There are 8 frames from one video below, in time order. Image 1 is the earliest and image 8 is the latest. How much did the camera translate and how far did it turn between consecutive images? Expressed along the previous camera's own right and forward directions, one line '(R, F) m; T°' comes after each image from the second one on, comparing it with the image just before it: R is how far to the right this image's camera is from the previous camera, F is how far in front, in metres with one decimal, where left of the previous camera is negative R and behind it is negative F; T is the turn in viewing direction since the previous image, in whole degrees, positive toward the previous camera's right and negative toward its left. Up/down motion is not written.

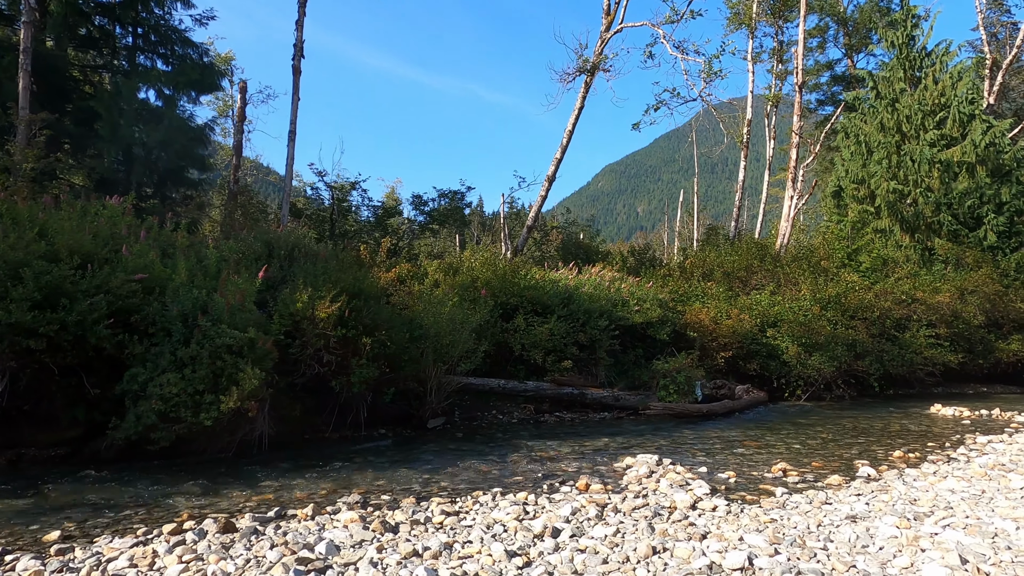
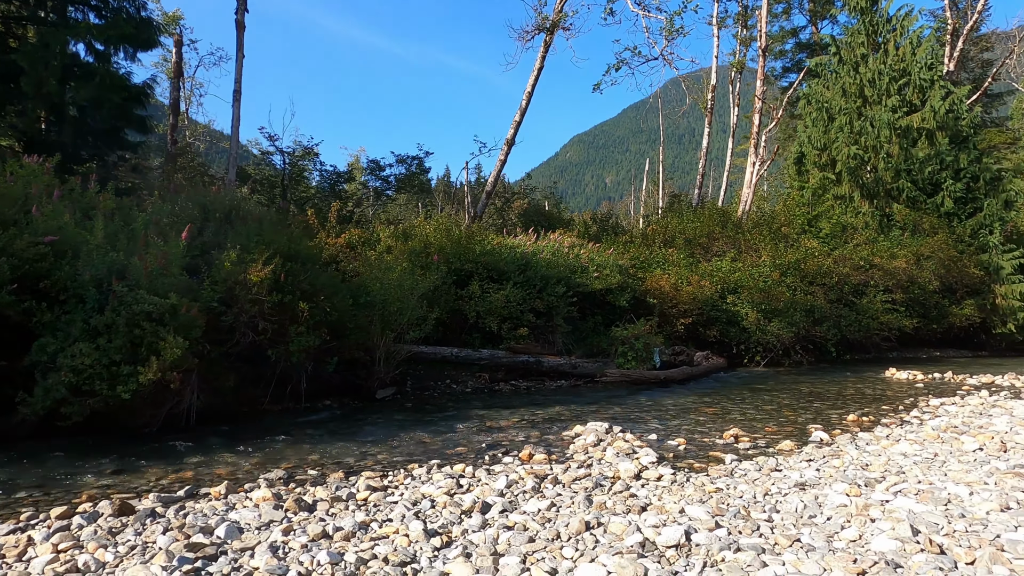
(+0.3, +0.5) m; +3°
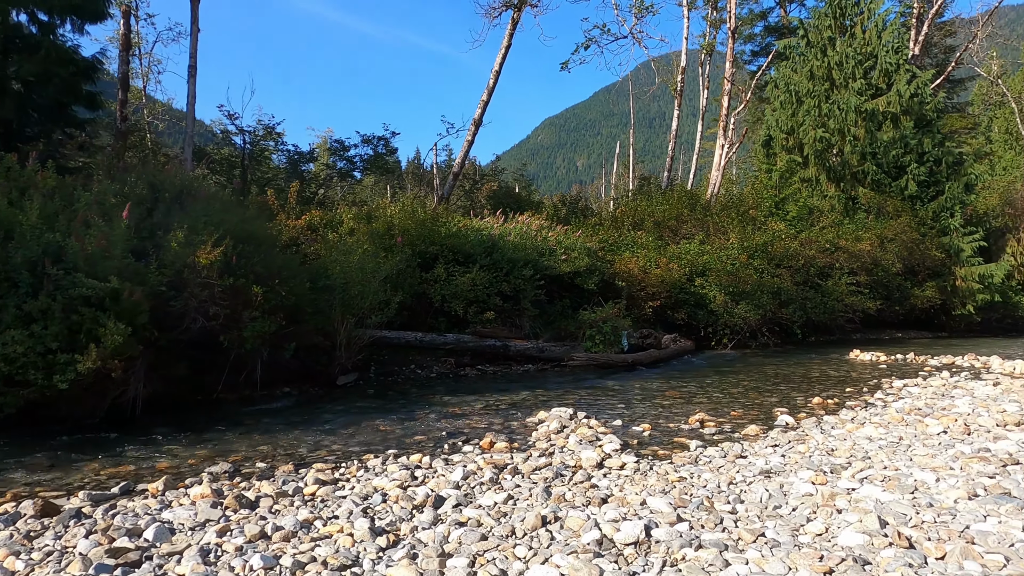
(+0.1, +0.3) m; +2°
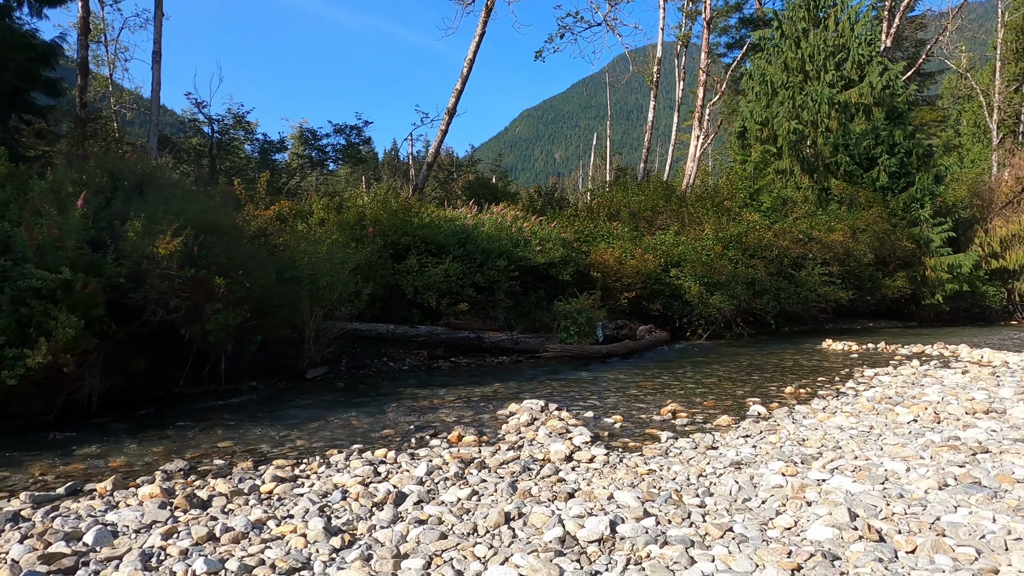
(+0.1, +0.2) m; +2°
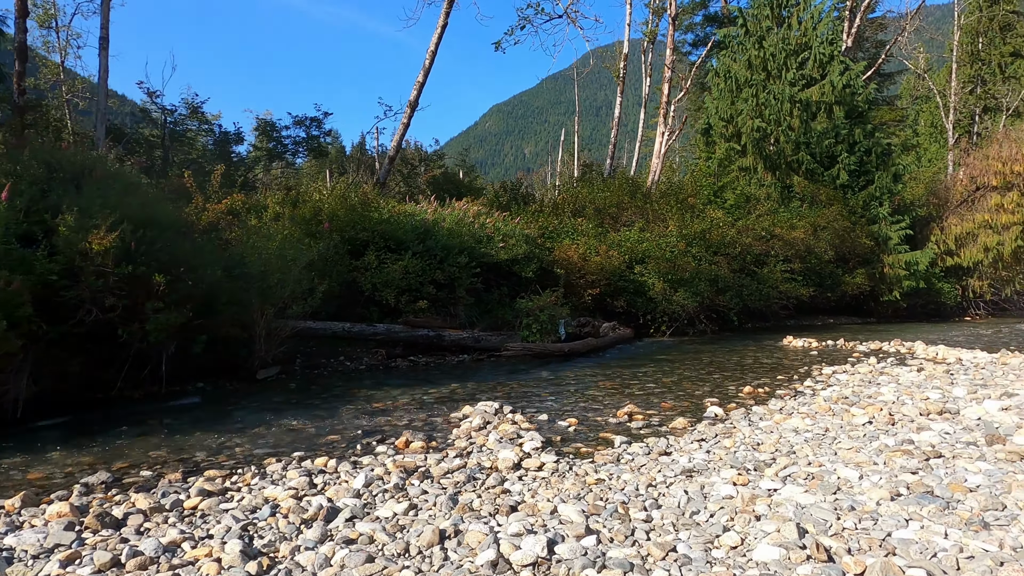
(+0.2, +0.2) m; +3°
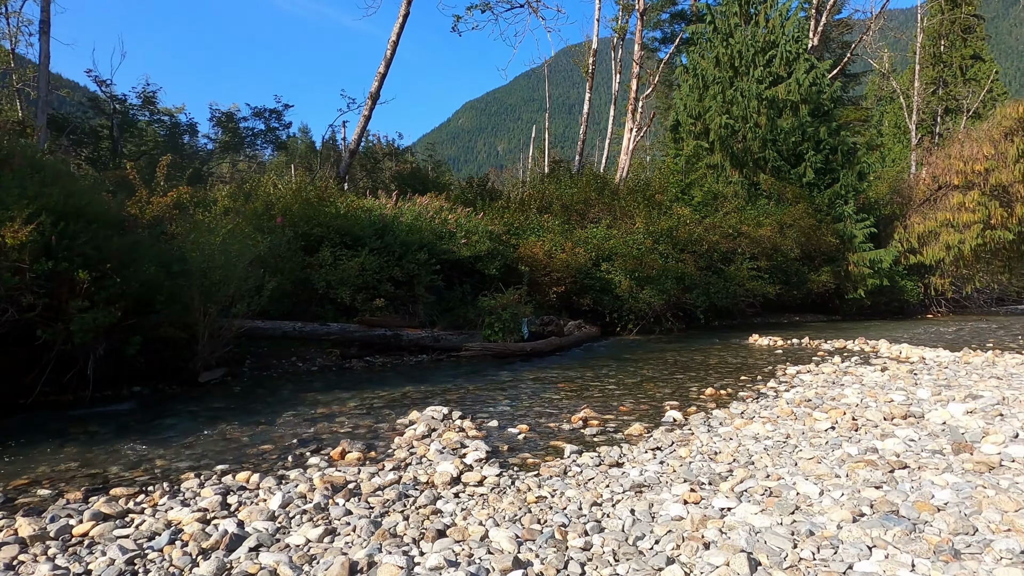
(+0.2, +0.4) m; +2°
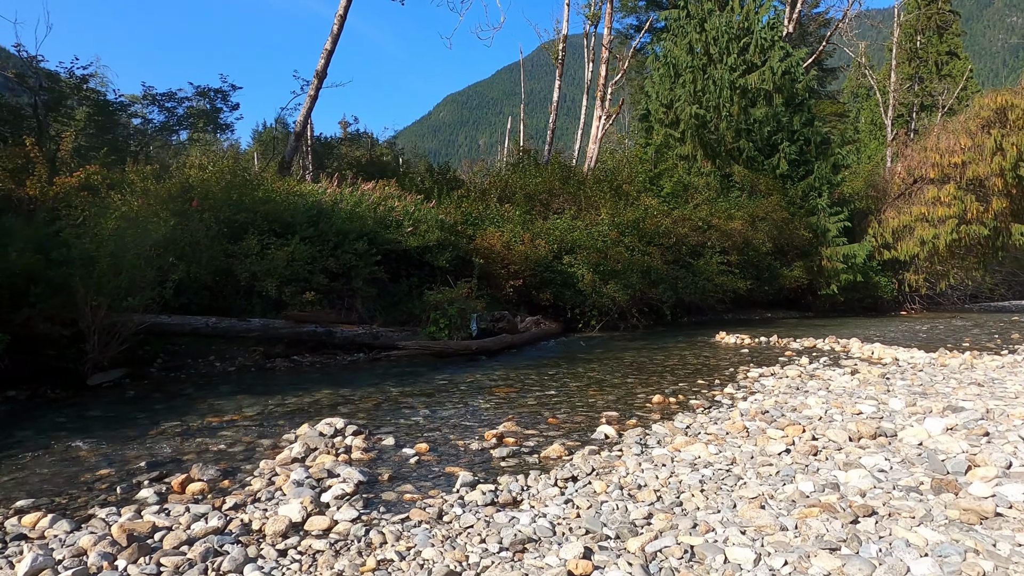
(+0.7, +1.1) m; +2°
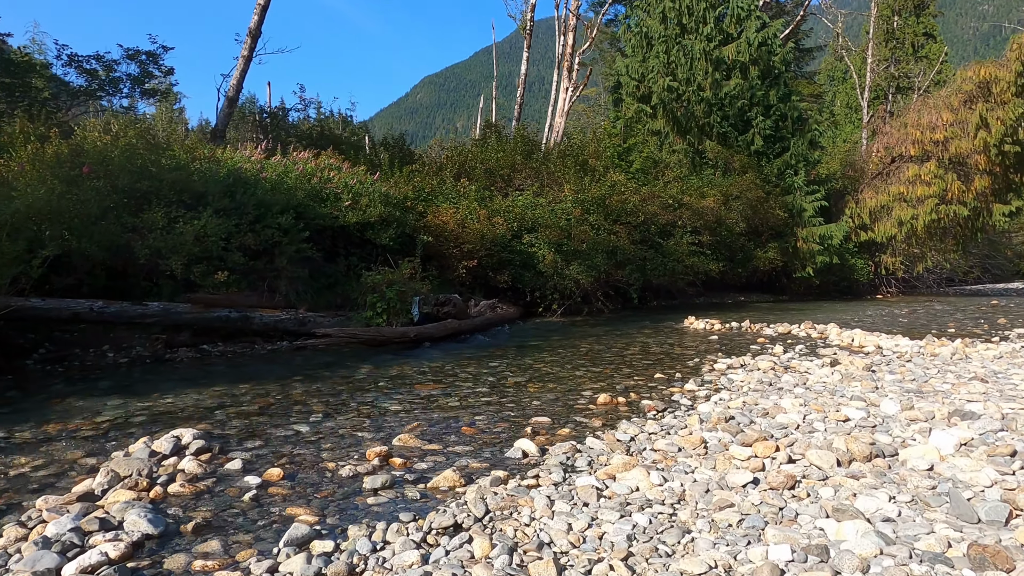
(+0.6, +1.3) m; +2°
